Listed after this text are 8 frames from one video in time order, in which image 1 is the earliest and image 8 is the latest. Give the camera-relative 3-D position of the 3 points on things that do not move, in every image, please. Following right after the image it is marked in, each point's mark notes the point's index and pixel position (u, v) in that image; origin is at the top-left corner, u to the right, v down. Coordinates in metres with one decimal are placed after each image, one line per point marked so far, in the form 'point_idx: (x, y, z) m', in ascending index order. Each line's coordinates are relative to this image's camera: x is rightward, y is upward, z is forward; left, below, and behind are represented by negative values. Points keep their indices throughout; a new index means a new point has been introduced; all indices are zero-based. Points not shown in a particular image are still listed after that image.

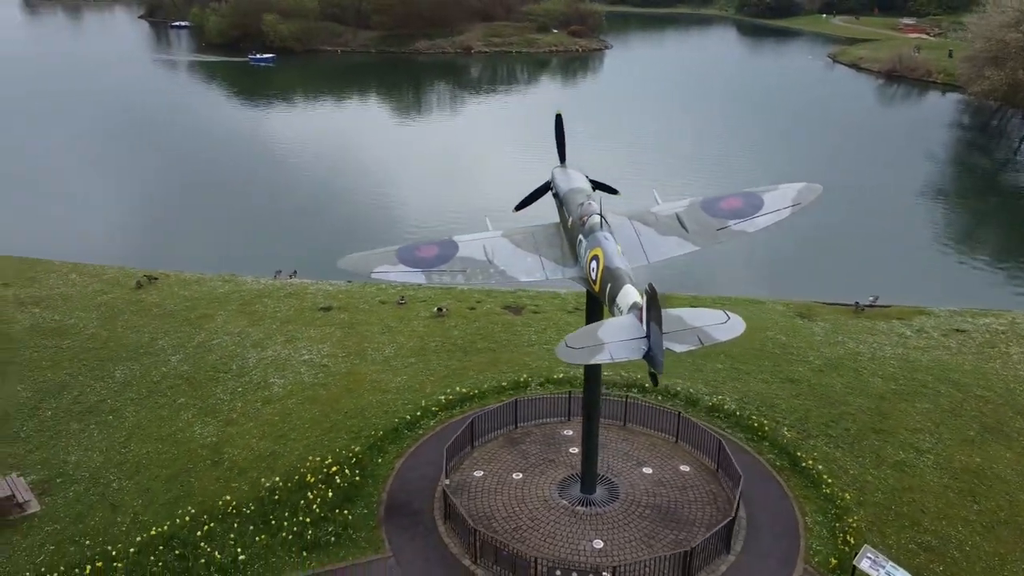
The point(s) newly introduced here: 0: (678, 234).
0: (+3.3, +1.1, +17.0) m
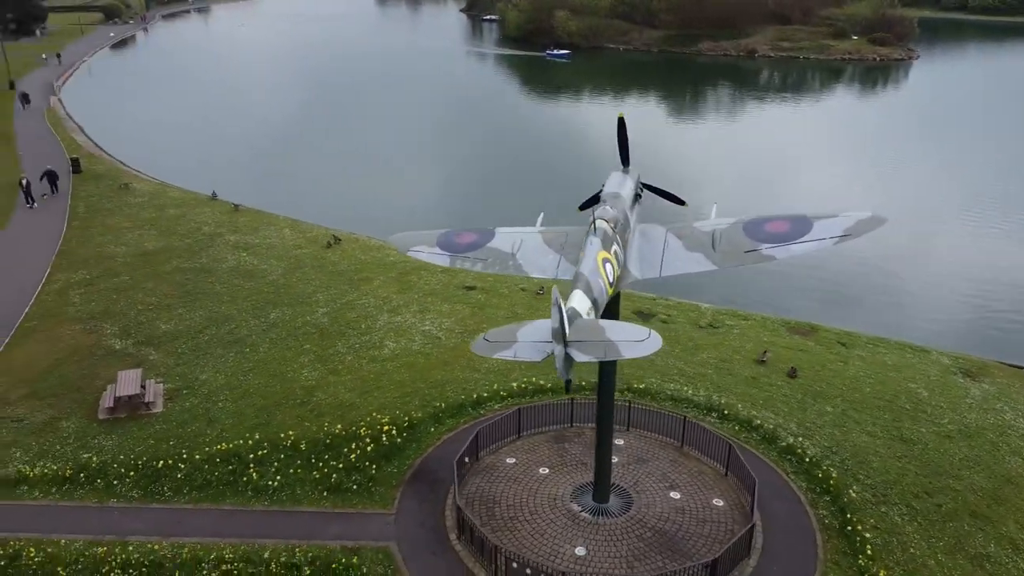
0: (+3.7, +0.7, +16.2) m
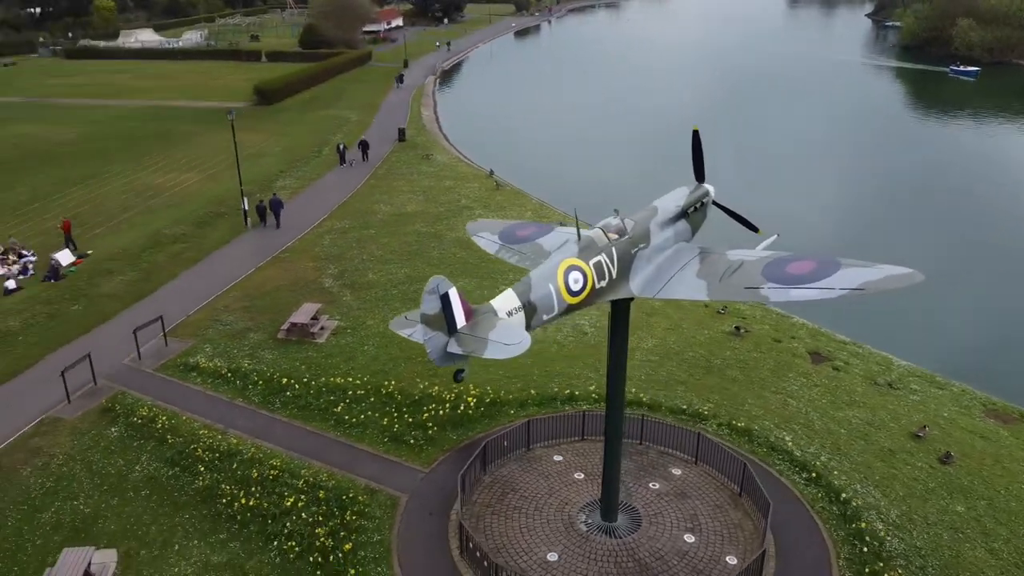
0: (+3.6, +0.2, +15.0) m
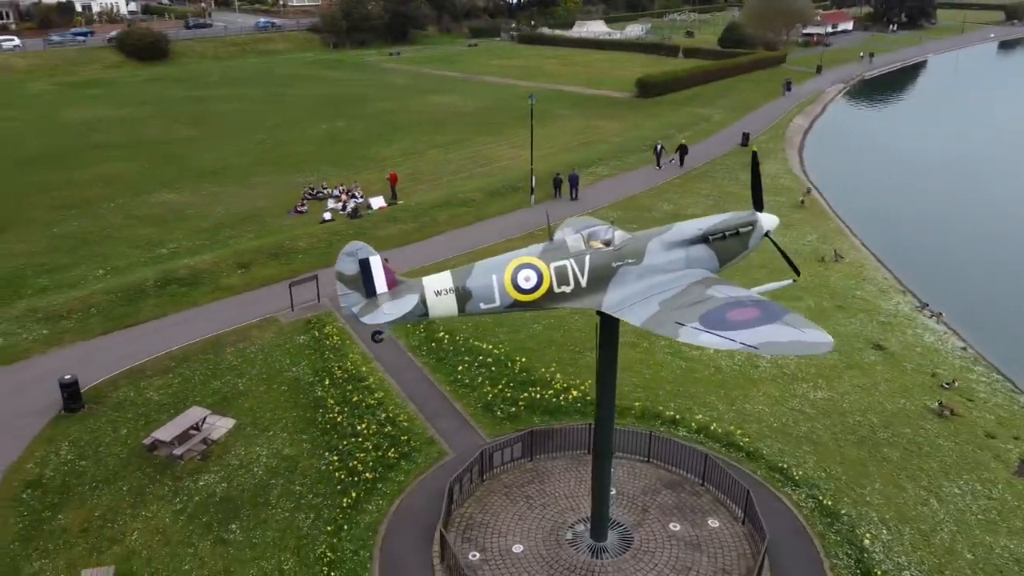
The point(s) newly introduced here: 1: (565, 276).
0: (+2.6, -0.3, +13.8) m
1: (+1.0, +0.2, +14.7) m
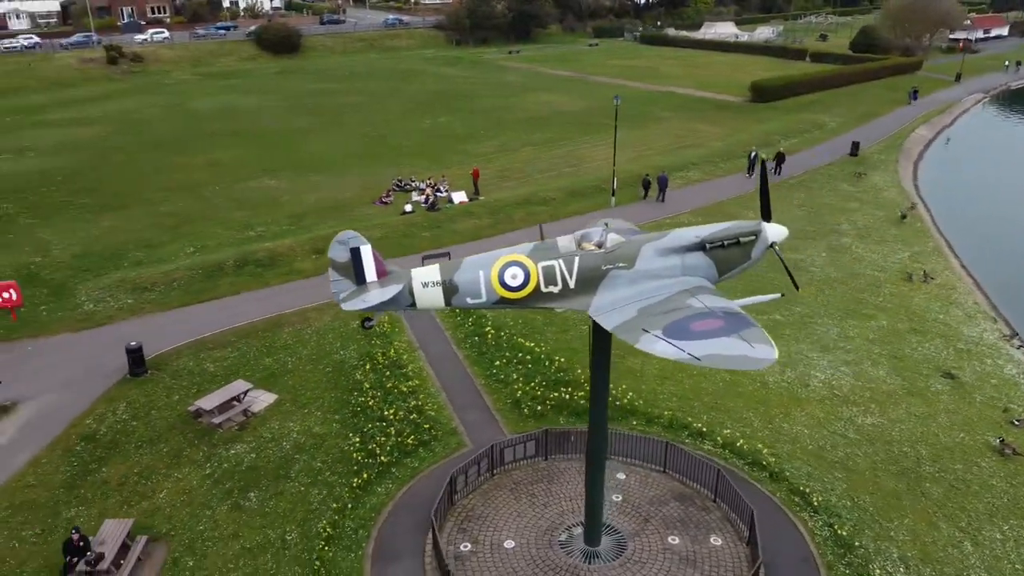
0: (+2.1, -0.4, +13.6) m
1: (+0.7, +0.2, +14.7) m
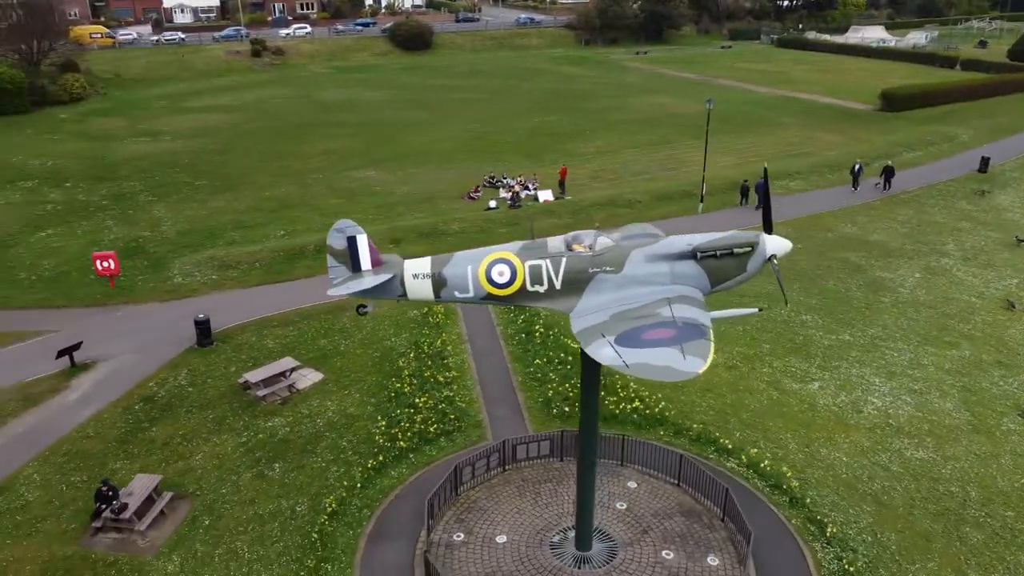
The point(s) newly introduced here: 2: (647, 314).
0: (+1.7, -0.5, +13.4) m
1: (+0.5, +0.2, +14.7) m
2: (+2.2, -0.4, +13.1) m
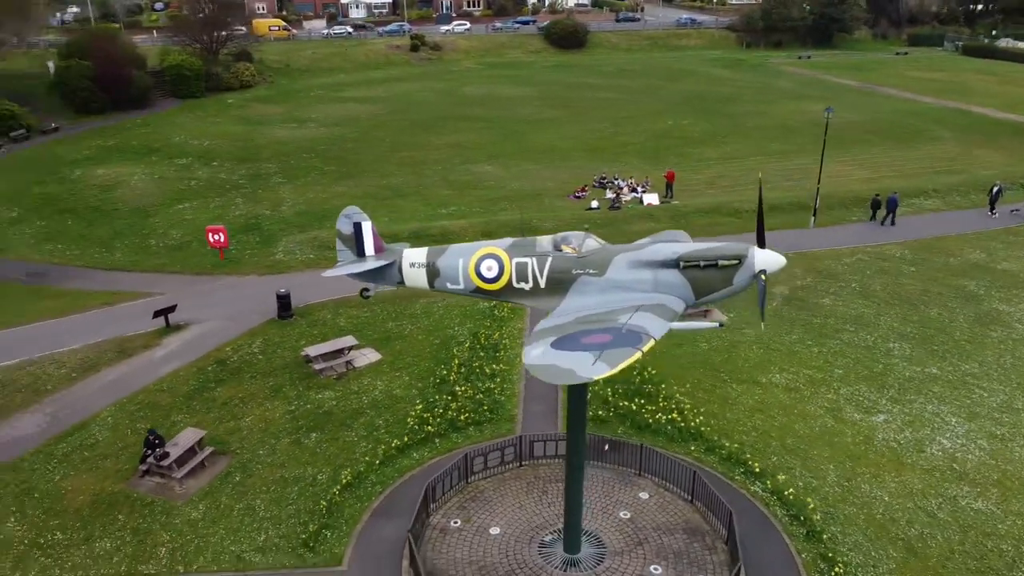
0: (+1.1, -0.5, +13.3) m
1: (+0.2, +0.3, +14.8) m
2: (+1.5, -0.5, +12.9) m
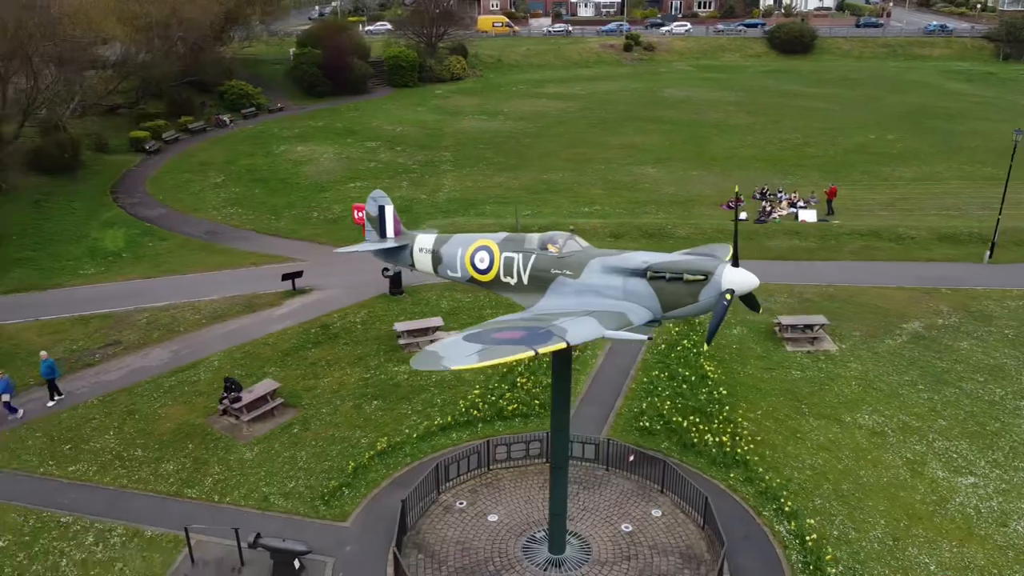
0: (+0.3, -0.5, +13.4) m
1: (0.0, +0.4, +15.1) m
2: (+0.6, -0.5, +12.9) m
